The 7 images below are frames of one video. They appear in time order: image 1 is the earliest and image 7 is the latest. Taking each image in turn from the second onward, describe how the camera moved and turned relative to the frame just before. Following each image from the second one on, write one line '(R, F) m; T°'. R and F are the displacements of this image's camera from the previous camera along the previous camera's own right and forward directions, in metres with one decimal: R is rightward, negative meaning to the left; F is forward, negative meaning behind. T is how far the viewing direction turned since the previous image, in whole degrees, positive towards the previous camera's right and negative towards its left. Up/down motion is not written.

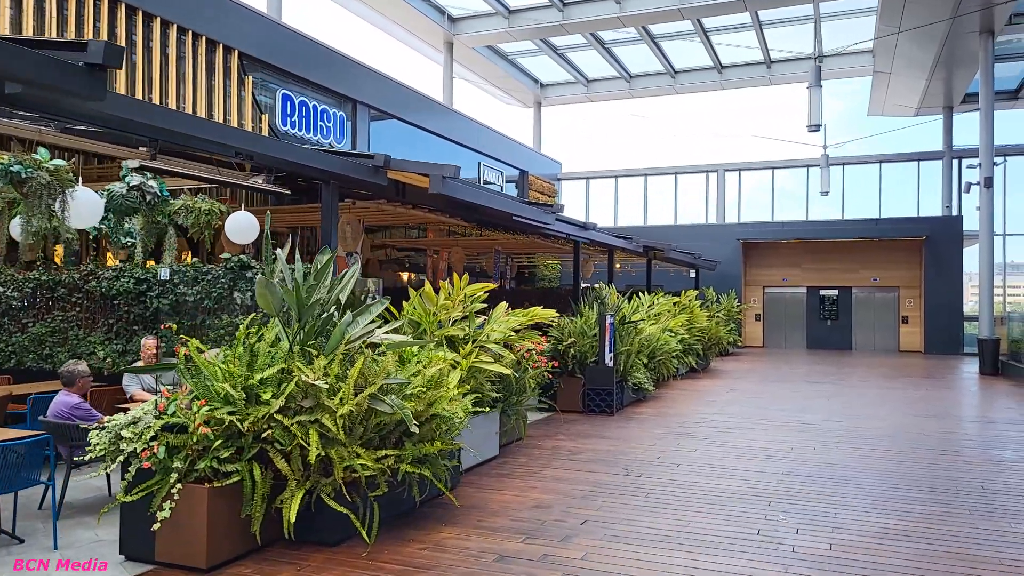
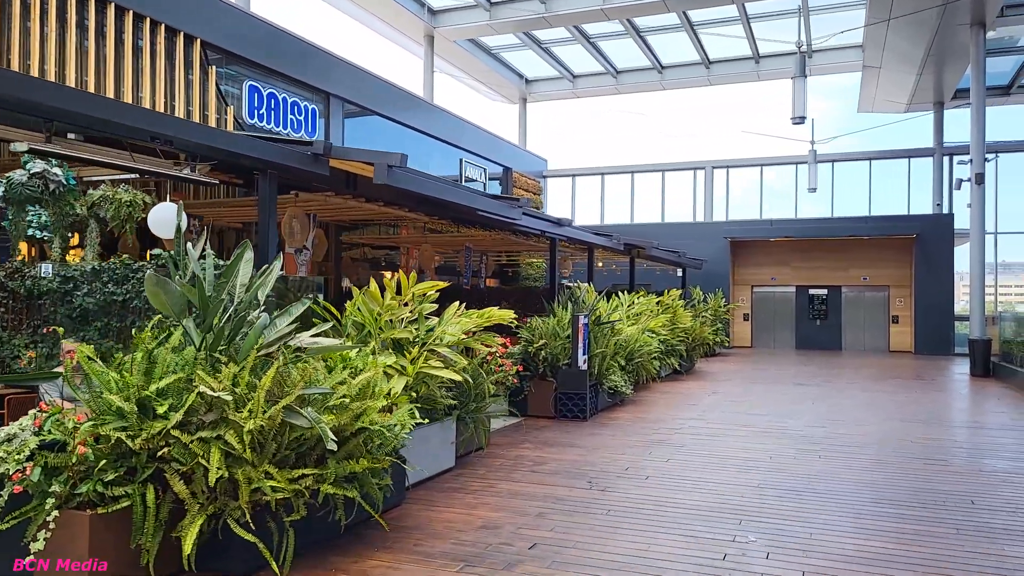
(+0.3, +0.4) m; 0°
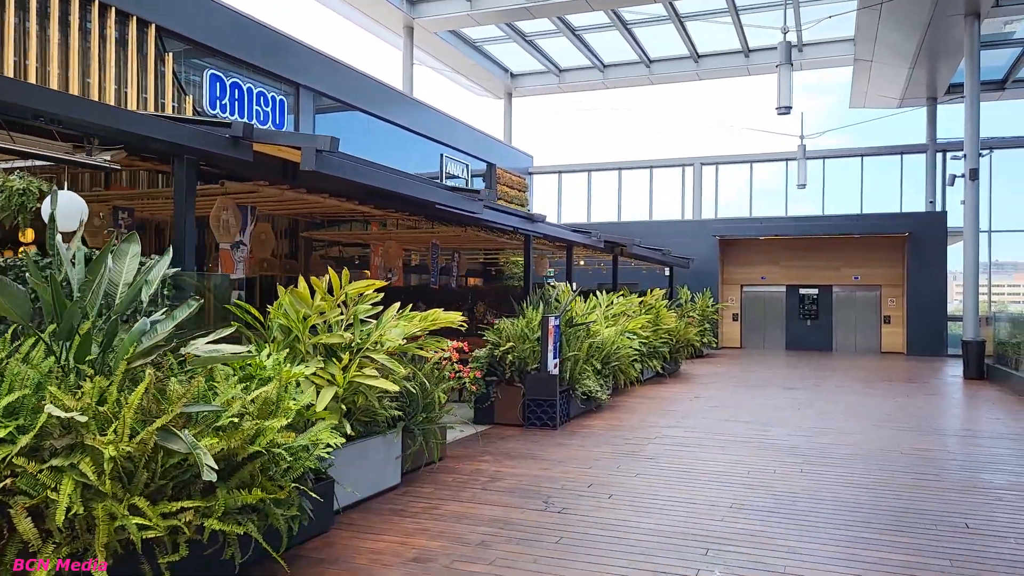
(+0.3, +0.5) m; 0°
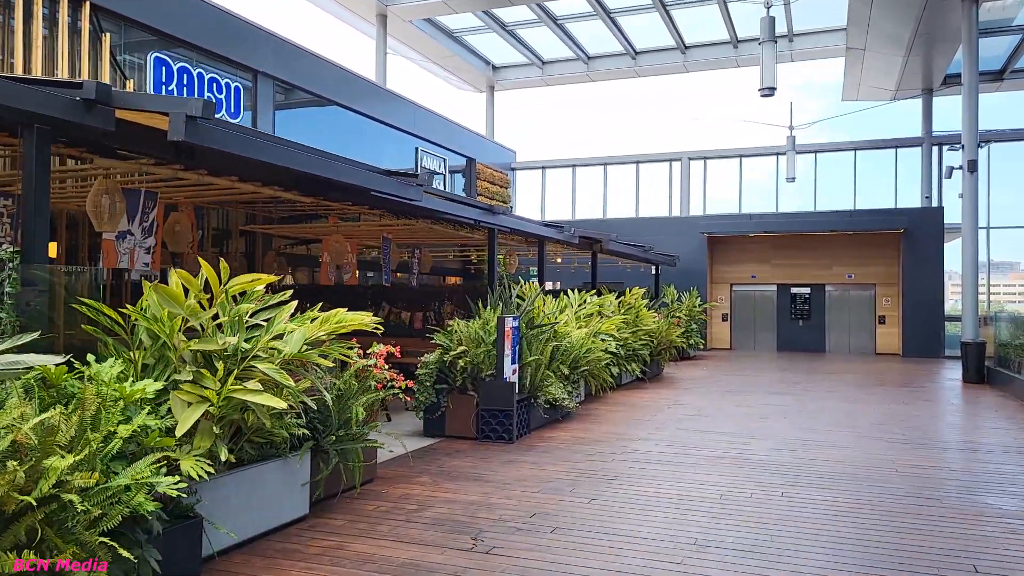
(+0.4, +0.8) m; 0°
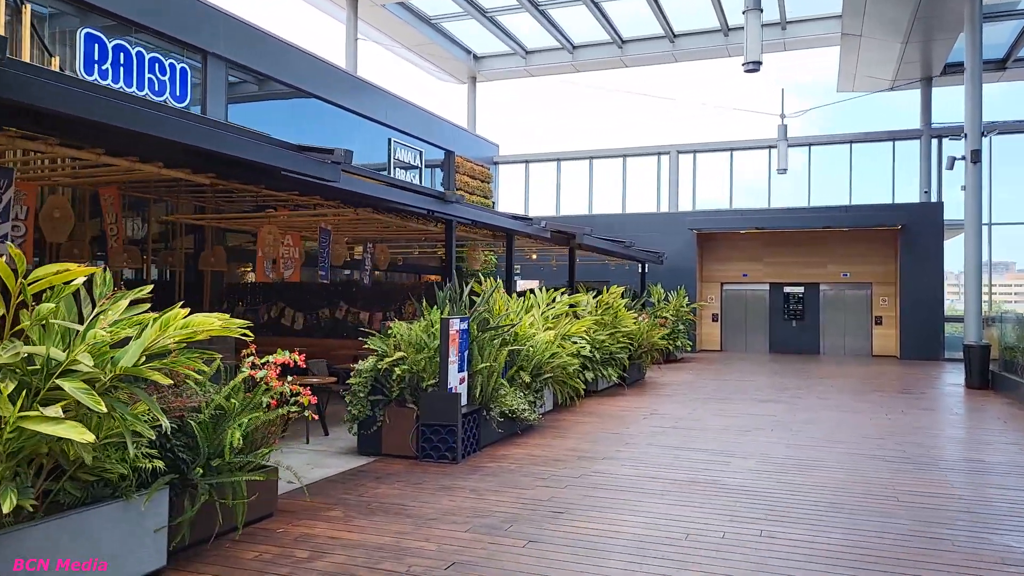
(+0.4, +0.9) m; 0°
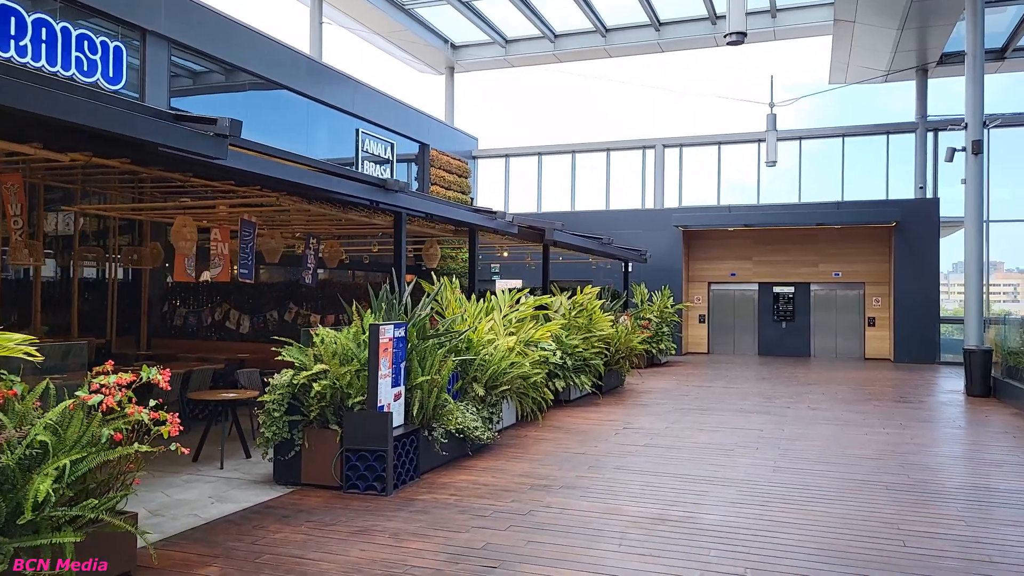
(+0.4, +0.9) m; +1°
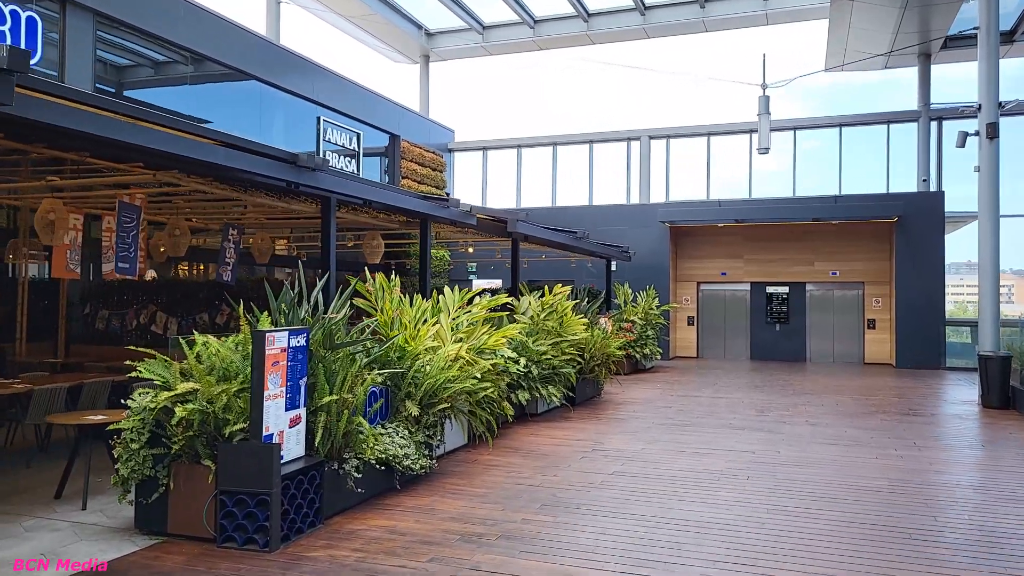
(+0.4, +1.1) m; +1°
